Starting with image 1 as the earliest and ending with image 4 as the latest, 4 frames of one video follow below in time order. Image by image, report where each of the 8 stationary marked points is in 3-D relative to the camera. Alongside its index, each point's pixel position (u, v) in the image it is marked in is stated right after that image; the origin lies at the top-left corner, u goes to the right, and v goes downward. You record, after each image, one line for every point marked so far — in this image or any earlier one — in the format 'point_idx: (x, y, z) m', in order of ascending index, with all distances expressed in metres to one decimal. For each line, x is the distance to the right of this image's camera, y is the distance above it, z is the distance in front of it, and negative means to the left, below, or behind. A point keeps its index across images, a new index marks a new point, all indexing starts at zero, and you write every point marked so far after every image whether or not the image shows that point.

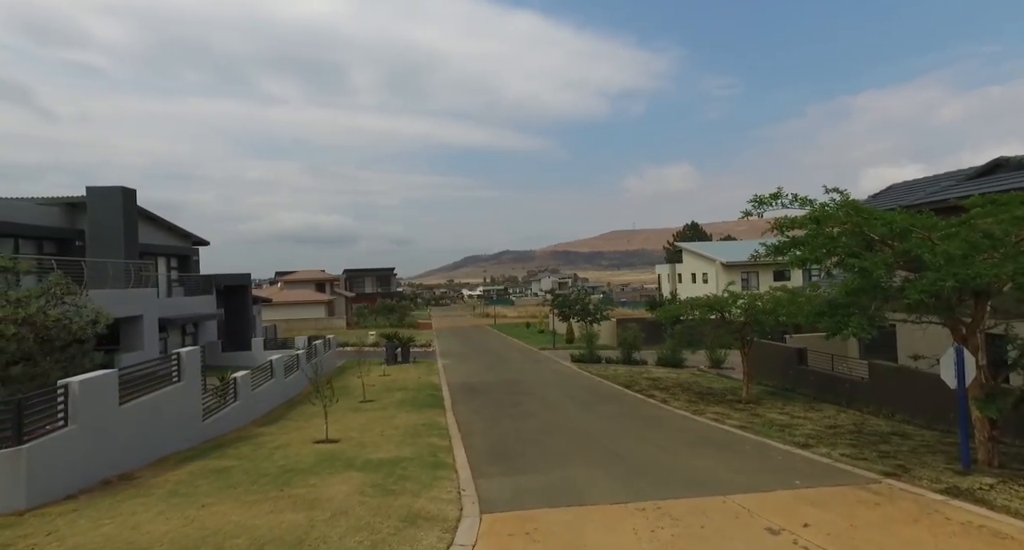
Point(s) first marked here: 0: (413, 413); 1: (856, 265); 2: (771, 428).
0: (-2.6, -3.7, +16.2) m
1: (+4.8, +0.1, +8.5) m
2: (+5.0, -3.0, +11.9) m
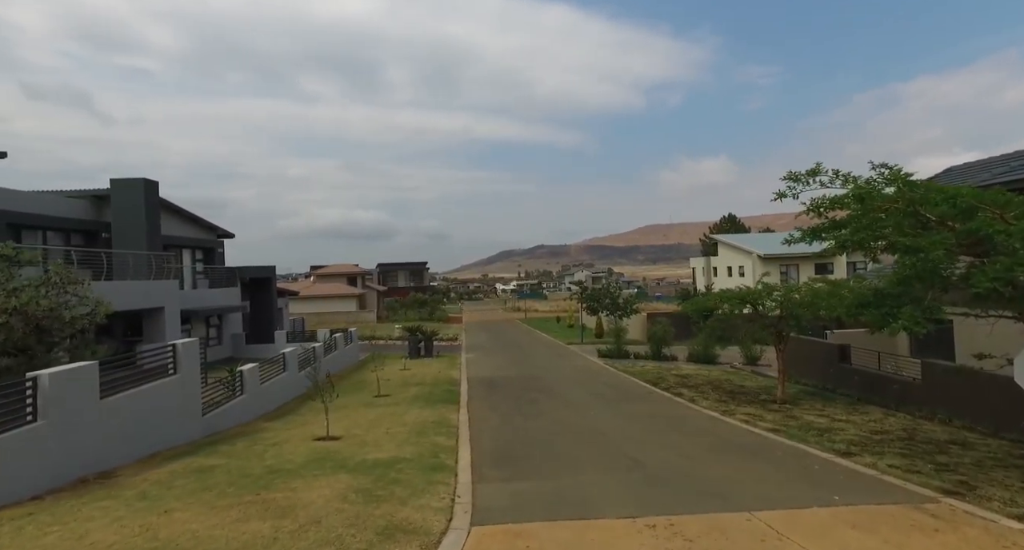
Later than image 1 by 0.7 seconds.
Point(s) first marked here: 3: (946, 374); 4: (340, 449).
0: (-2.2, -3.4, +15.5) m
1: (+4.8, +0.3, +7.3) m
2: (+5.2, -2.8, +10.8) m
3: (+8.6, -2.0, +12.1) m
4: (-3.0, -3.0, +10.5) m
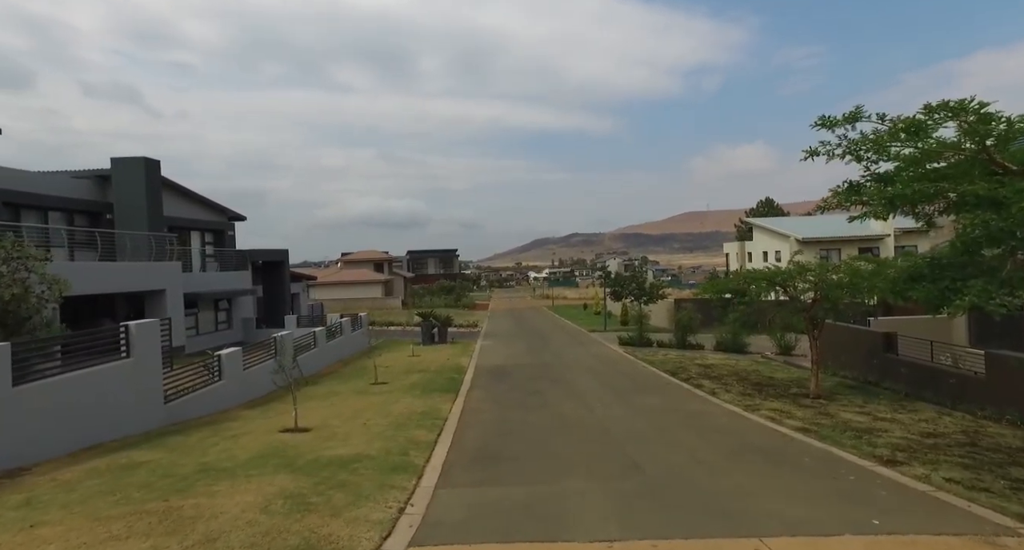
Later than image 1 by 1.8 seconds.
0: (-2.2, -2.9, +14.3) m
1: (+4.3, +0.7, +5.6) m
2: (+5.0, -2.4, +9.1) m
3: (+8.4, -1.5, +10.2) m
4: (-3.2, -2.6, +9.3) m
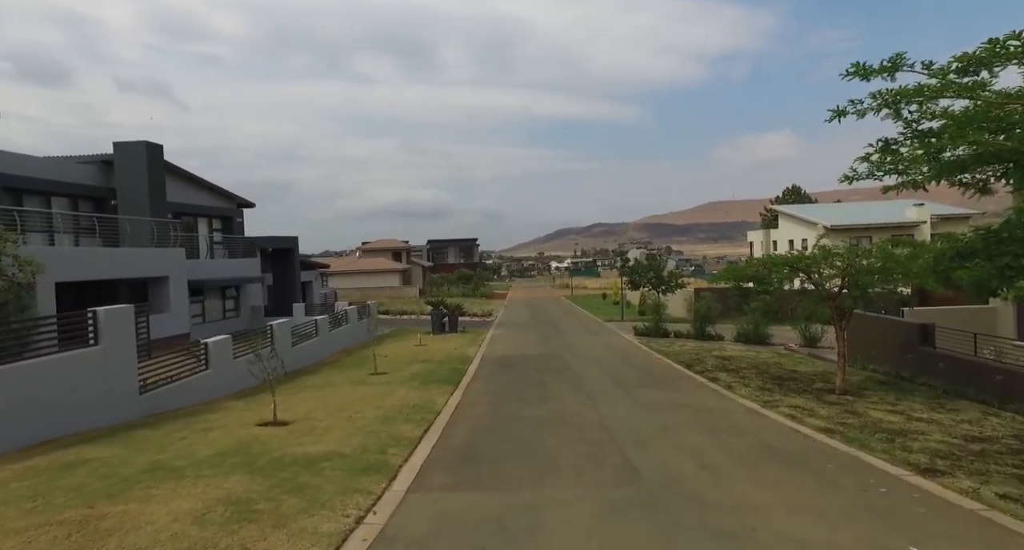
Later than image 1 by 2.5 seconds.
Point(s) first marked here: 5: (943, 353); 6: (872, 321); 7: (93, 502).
0: (-2.2, -2.6, +13.5) m
1: (+4.0, +0.9, +4.6) m
2: (+4.8, -2.1, +8.1) m
3: (+8.3, -1.3, +9.1) m
4: (-3.4, -2.3, +8.6) m
5: (+8.7, -1.6, +12.5) m
6: (+9.0, -1.1, +15.2) m
7: (-3.8, -2.1, +5.6) m
